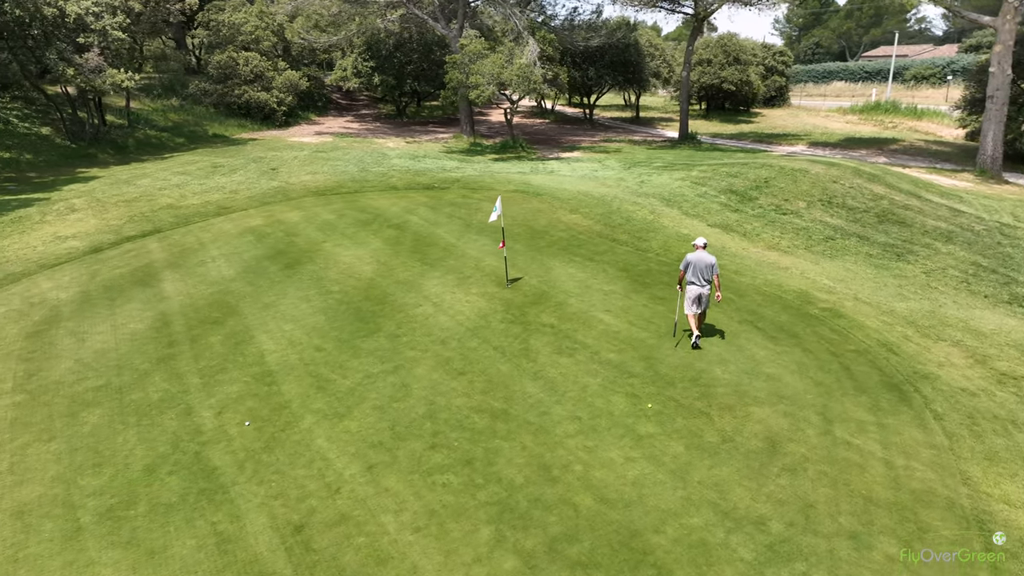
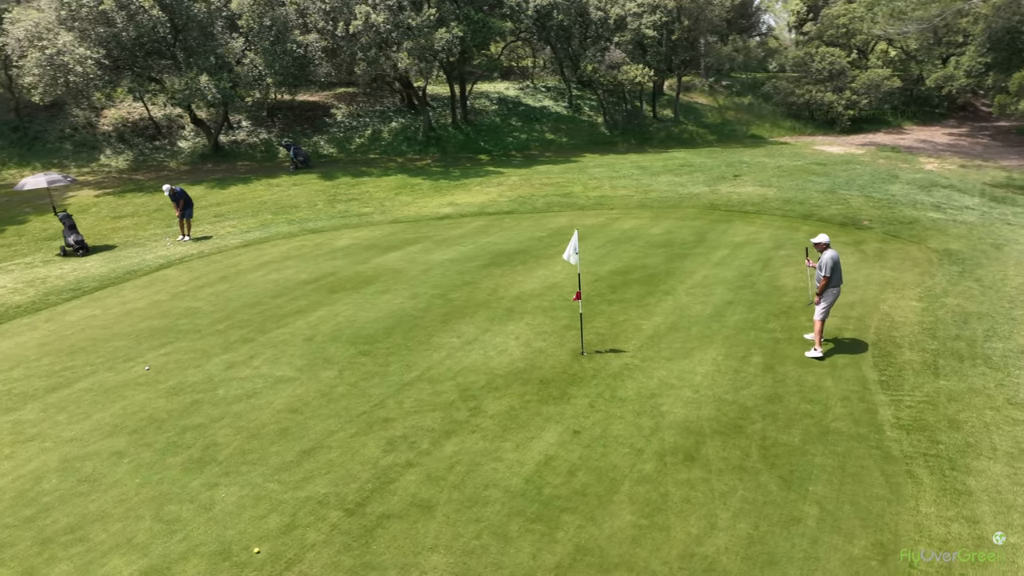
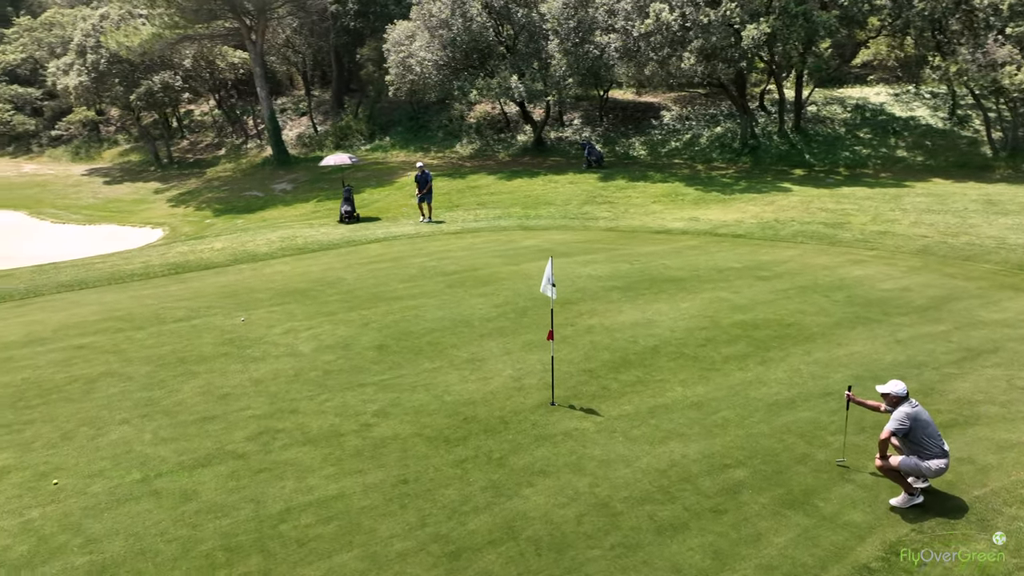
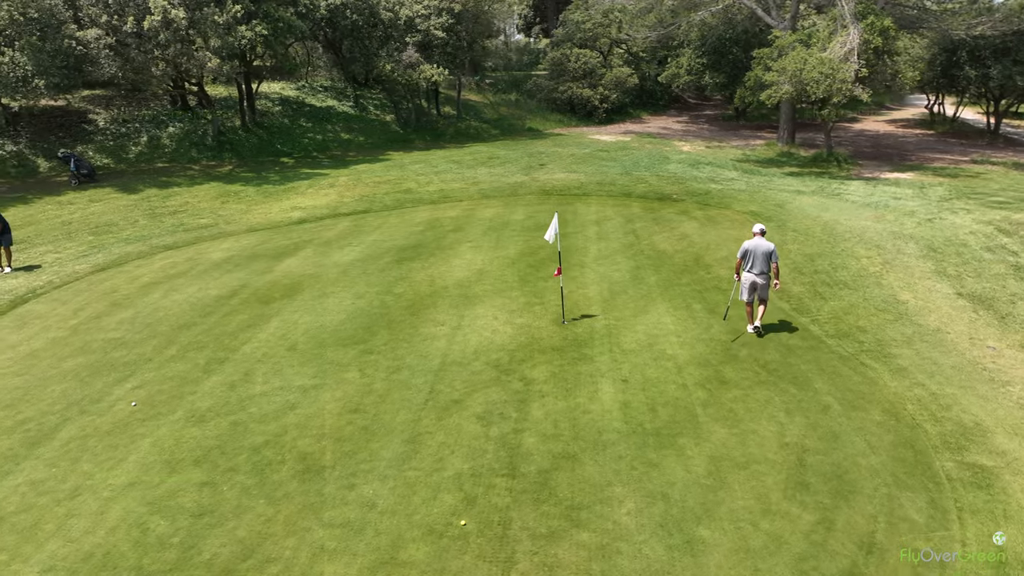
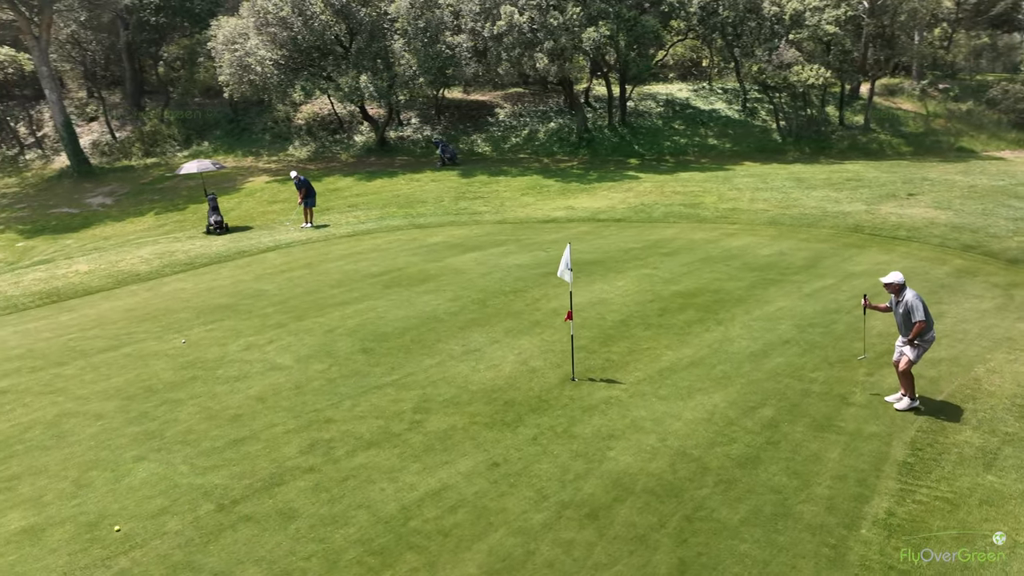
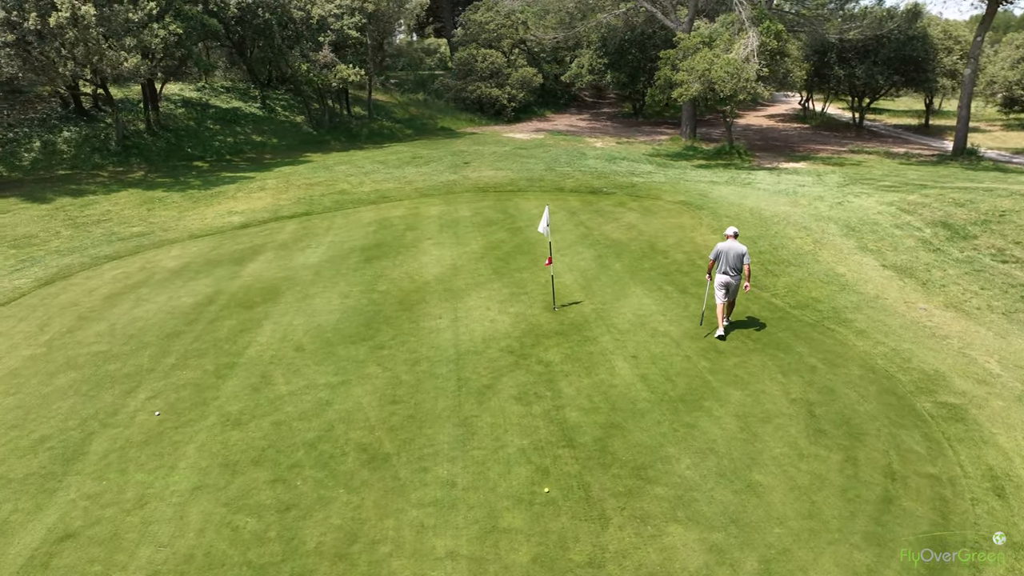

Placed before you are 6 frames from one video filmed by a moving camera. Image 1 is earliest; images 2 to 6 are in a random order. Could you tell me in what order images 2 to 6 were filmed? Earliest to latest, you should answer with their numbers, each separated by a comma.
6, 4, 2, 5, 3
